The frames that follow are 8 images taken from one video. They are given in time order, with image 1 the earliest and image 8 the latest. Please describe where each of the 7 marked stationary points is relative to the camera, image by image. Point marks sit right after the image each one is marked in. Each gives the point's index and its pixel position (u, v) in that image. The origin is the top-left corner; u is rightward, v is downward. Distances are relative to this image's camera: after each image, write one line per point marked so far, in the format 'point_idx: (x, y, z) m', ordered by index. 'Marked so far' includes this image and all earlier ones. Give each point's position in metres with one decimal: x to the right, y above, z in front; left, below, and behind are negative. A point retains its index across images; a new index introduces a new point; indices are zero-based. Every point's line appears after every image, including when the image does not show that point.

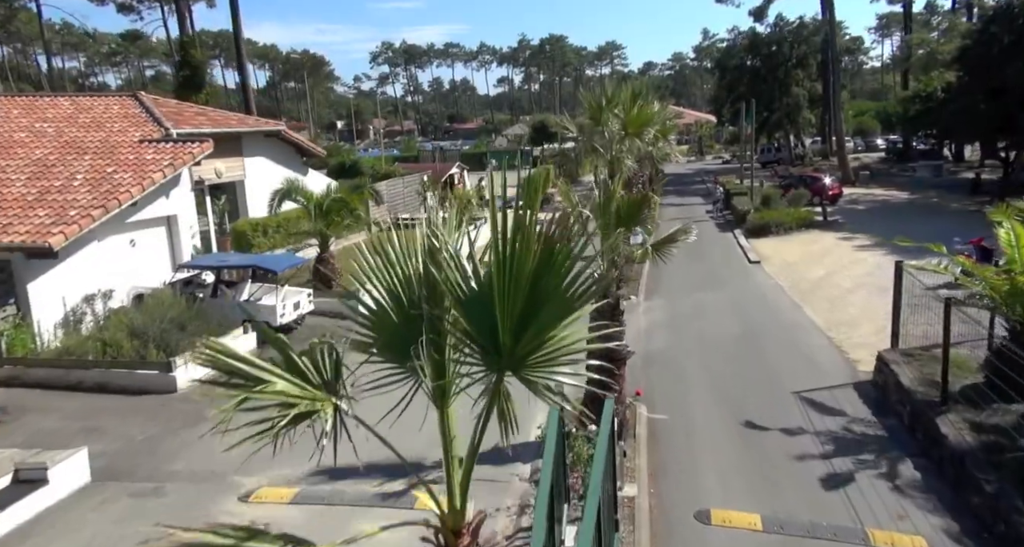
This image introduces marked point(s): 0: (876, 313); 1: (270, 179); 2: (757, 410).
0: (+6.3, -0.7, +13.0) m
1: (-6.4, +2.5, +19.6) m
2: (+2.9, -1.6, +8.9) m
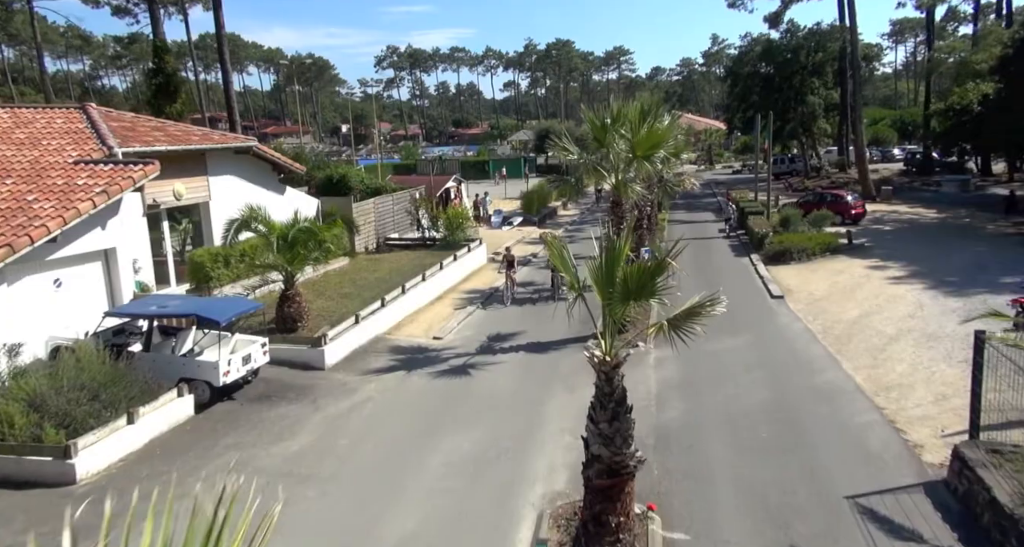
0: (+6.2, -1.4, +11.0) m
1: (-6.5, +1.7, +17.8) m
2: (+2.7, -2.3, +6.9) m
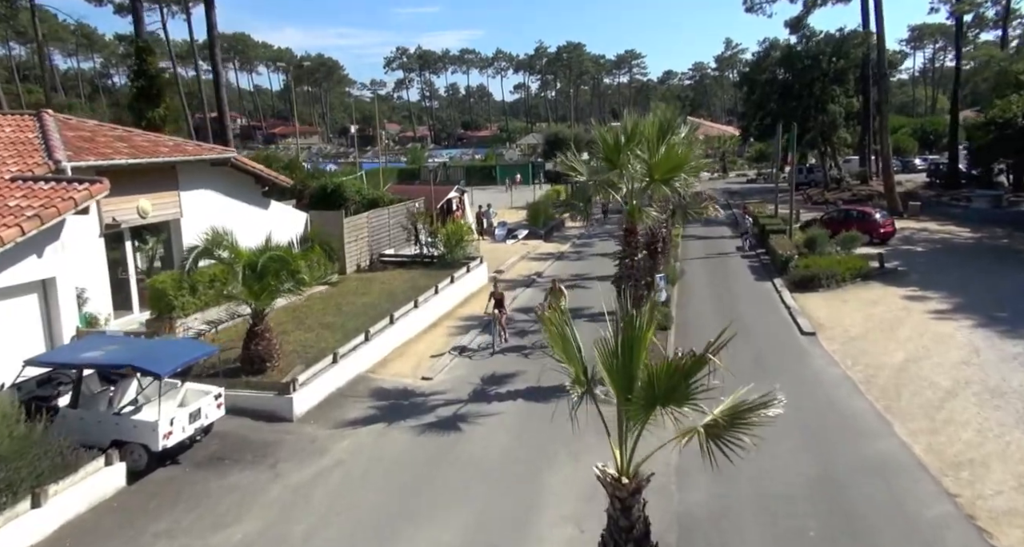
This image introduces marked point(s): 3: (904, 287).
0: (+6.1, -2.1, +9.3) m
1: (-6.4, +1.2, +16.2) m
2: (+2.6, -2.9, +5.2) m
3: (+10.0, -0.4, +19.0) m
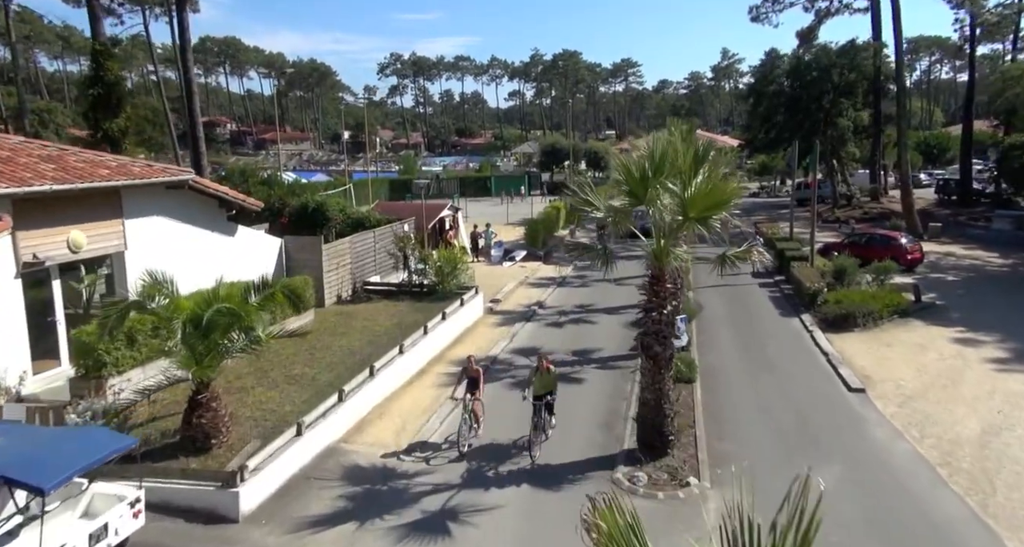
0: (+6.1, -2.9, +7.2) m
1: (-6.4, +0.5, +14.0) m
2: (+2.6, -3.6, +3.1) m
3: (+10.0, -1.3, +17.0) m
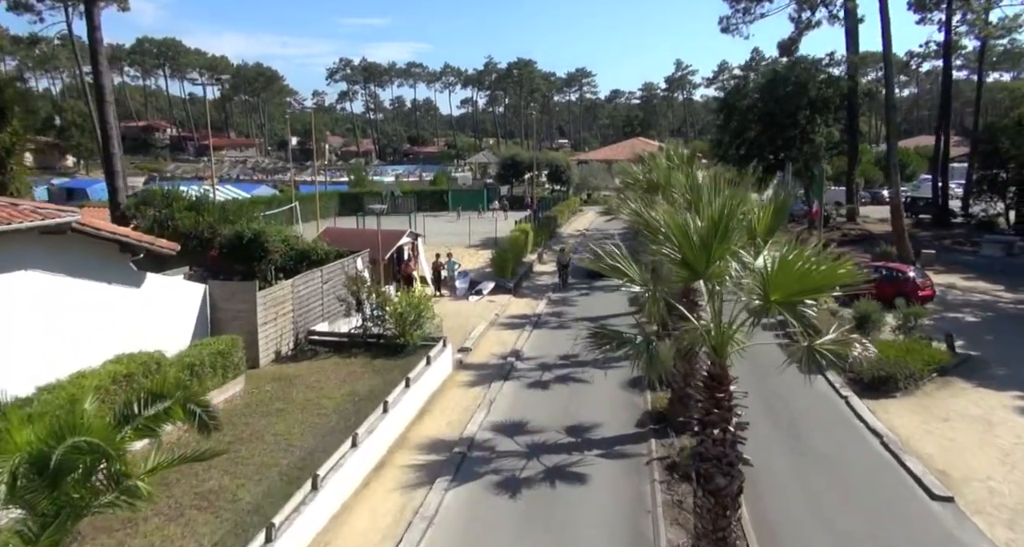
0: (+6.4, -3.8, +4.5) m
1: (-6.6, -0.5, +10.5) m
2: (+3.2, -4.6, +0.1) m
3: (+9.6, -2.4, +14.5) m
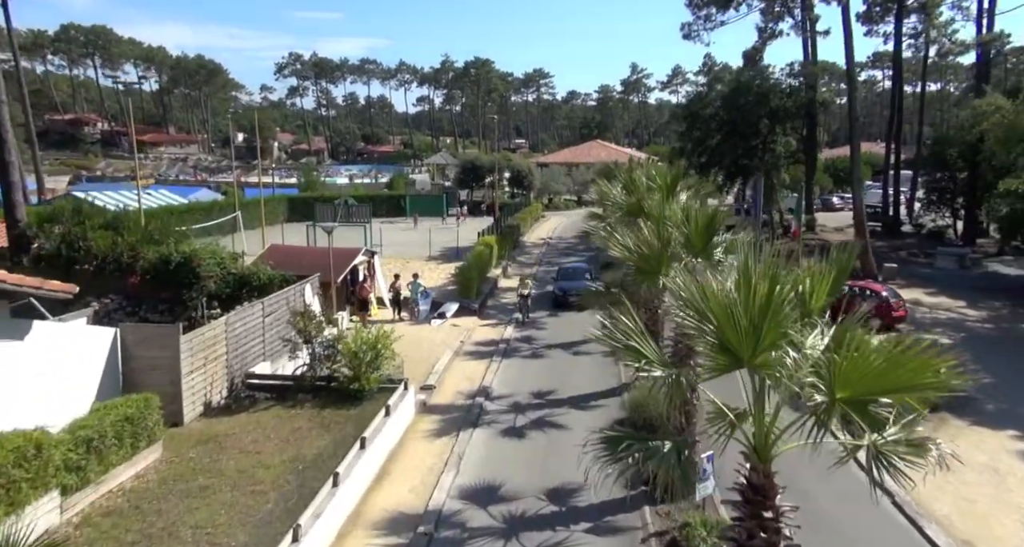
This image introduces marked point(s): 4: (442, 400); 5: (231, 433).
0: (+6.5, -4.5, +2.9) m
1: (-6.8, -1.1, +8.1) m
2: (+3.5, -5.2, -1.6) m
3: (+9.1, -3.0, +13.1) m
4: (-1.5, -2.7, +15.8) m
5: (-4.5, -2.6, +12.1) m
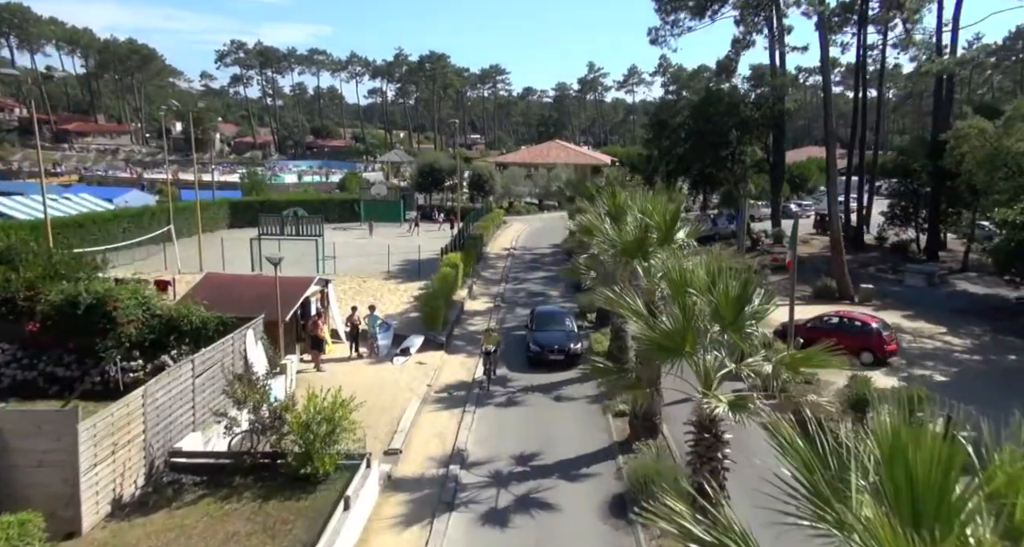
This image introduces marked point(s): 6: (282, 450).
0: (+6.9, -5.5, +1.1) m
1: (-6.7, -2.0, +5.4) m
2: (+4.2, -6.2, -3.6) m
3: (+8.9, -3.9, +11.4) m
4: (-1.8, -3.5, +13.5) m
5: (-4.6, -3.4, +9.5) m
6: (-3.7, -2.8, +11.8) m
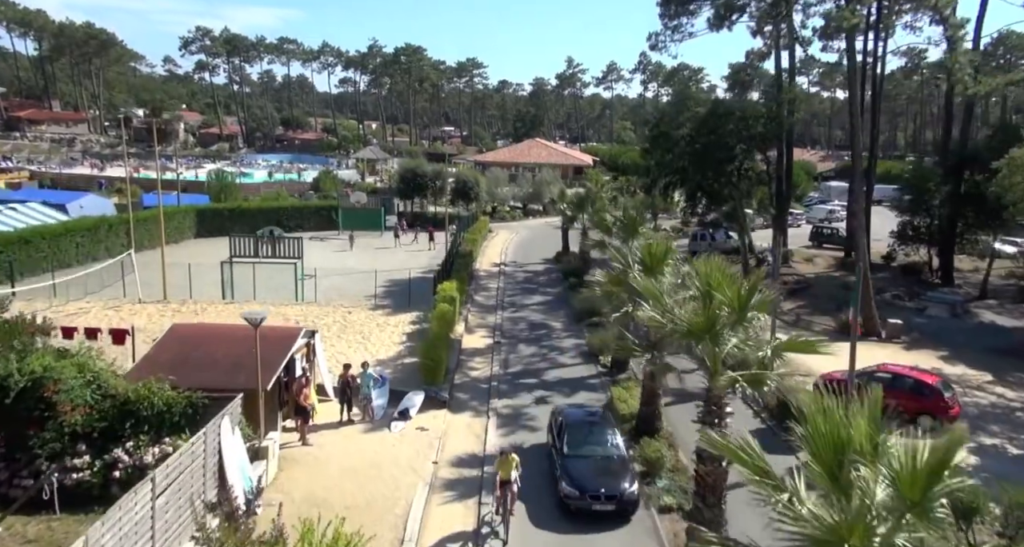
0: (+8.0, -6.9, -1.1) m
1: (-5.7, -3.3, +2.6) m
2: (+5.5, -7.7, -5.9) m
3: (+9.5, -5.3, +9.2) m
4: (-1.2, -4.8, +10.8) m
5: (-3.9, -4.7, +6.8) m
6: (-3.0, -4.0, +9.1) m
